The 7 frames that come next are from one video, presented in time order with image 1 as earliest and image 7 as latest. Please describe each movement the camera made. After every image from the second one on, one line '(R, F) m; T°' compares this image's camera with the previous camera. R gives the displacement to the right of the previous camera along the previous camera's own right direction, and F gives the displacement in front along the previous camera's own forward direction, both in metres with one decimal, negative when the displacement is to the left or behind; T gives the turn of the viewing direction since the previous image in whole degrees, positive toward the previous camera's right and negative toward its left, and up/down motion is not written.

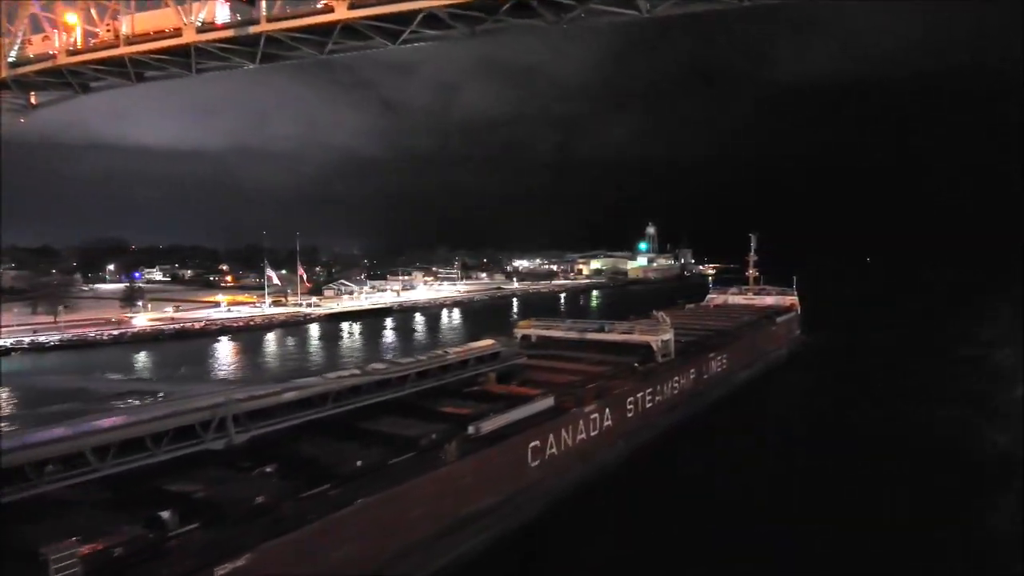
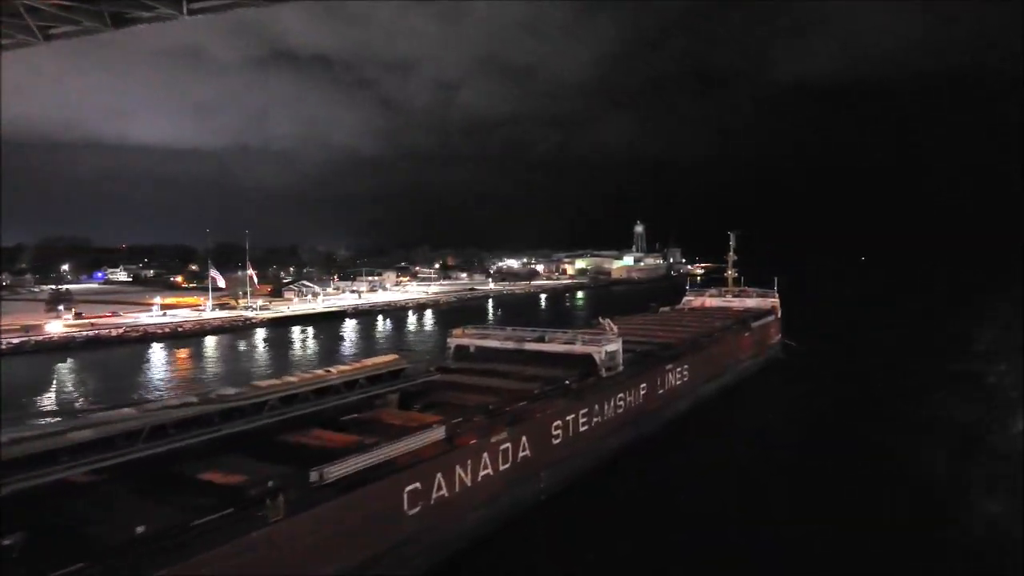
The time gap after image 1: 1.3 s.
(+1.3, +1.4) m; 0°
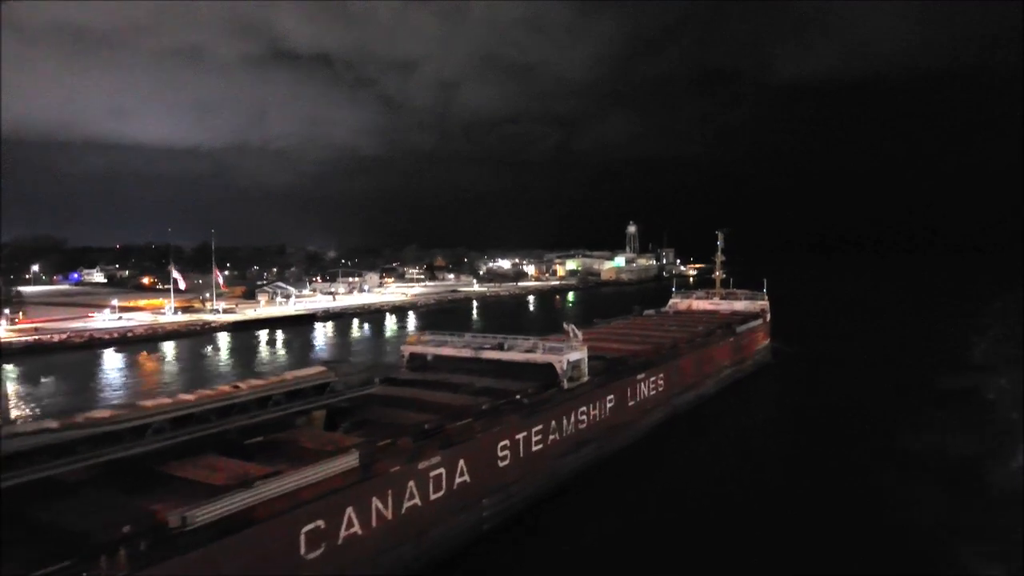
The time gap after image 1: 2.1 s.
(+0.7, +0.9) m; 0°
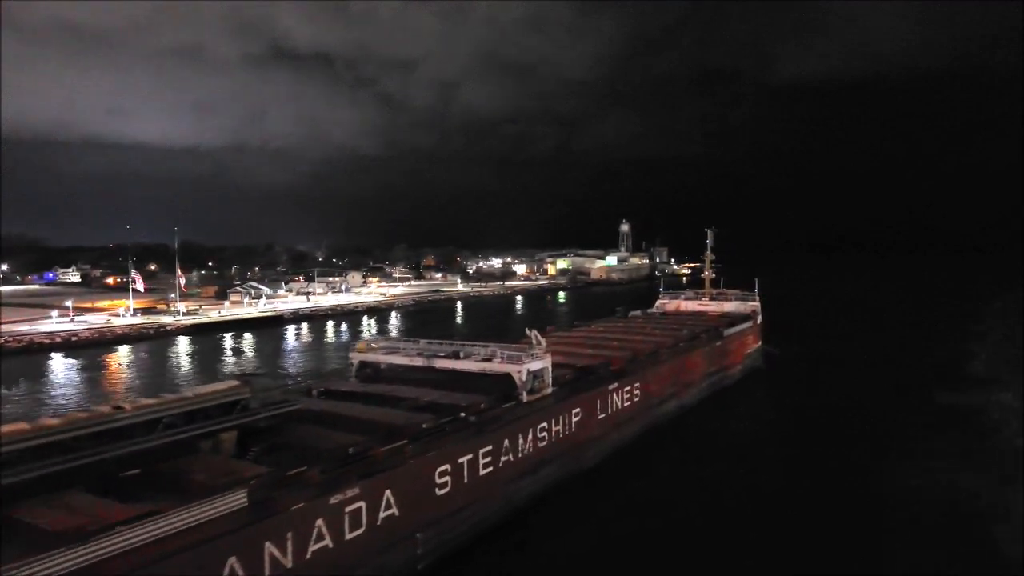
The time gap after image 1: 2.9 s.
(+0.7, +1.0) m; 0°
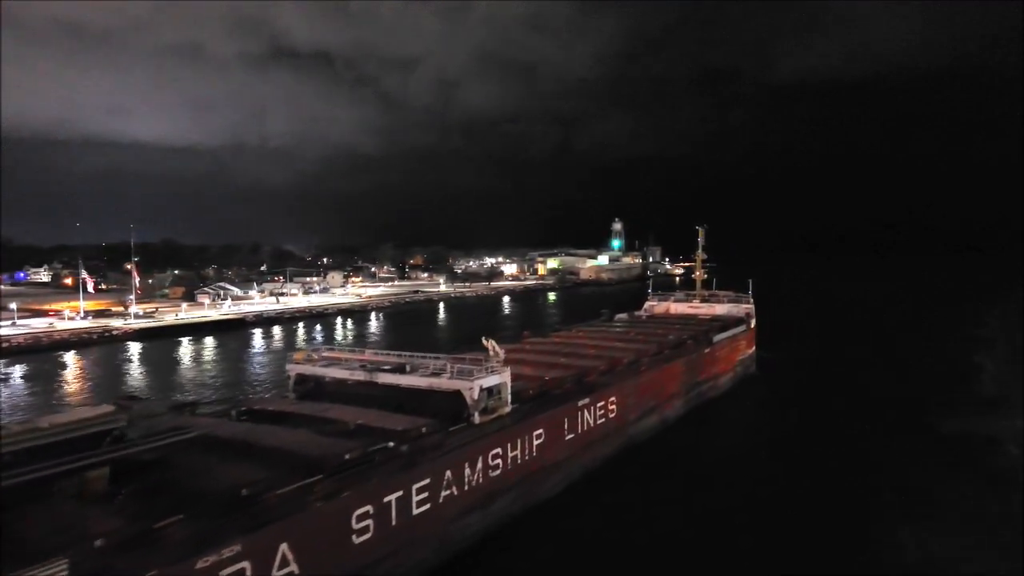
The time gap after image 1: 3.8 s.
(+0.6, +1.1) m; 0°
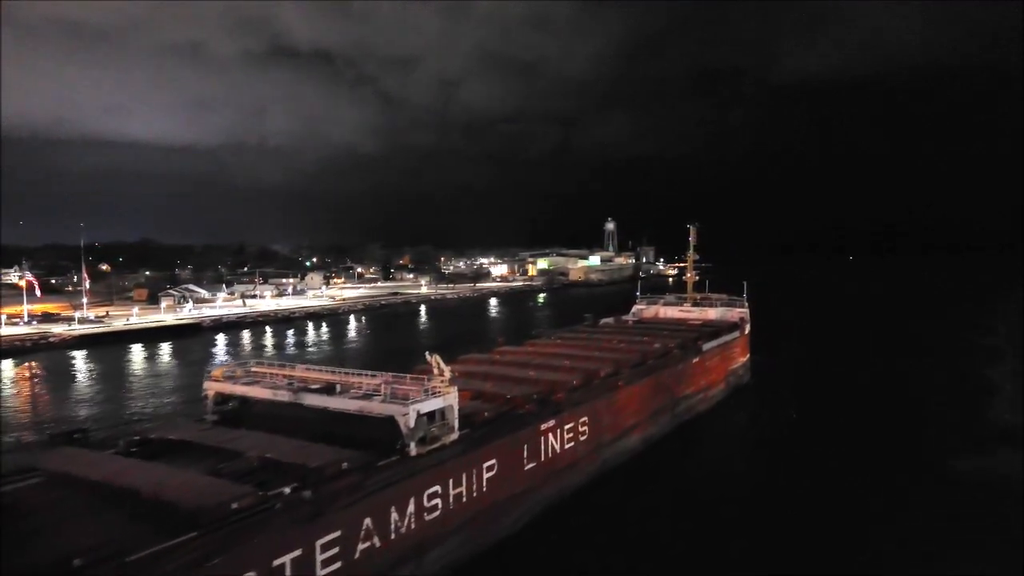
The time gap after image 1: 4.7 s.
(+0.6, +1.2) m; 0°
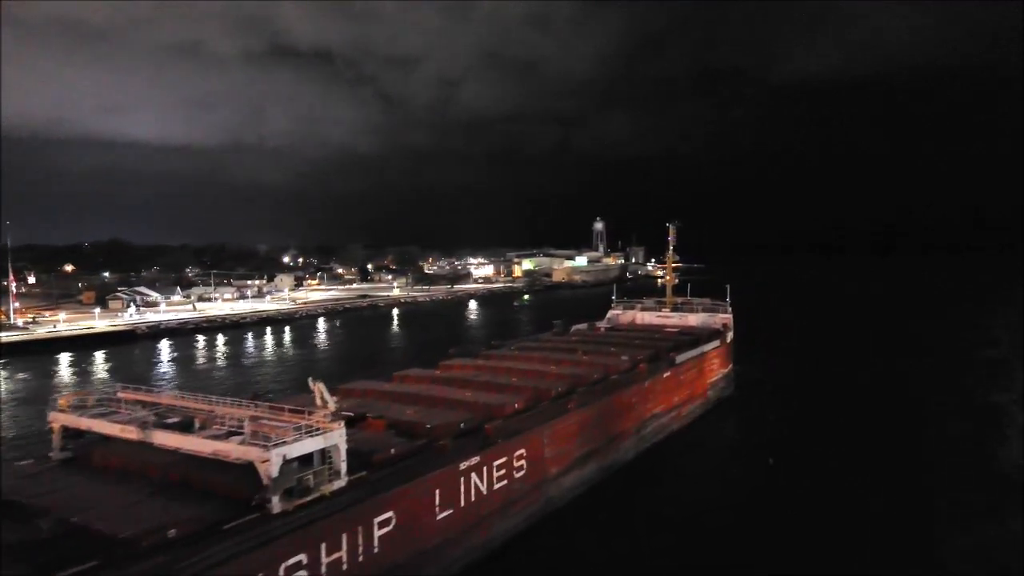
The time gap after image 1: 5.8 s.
(+0.9, +1.4) m; 0°
